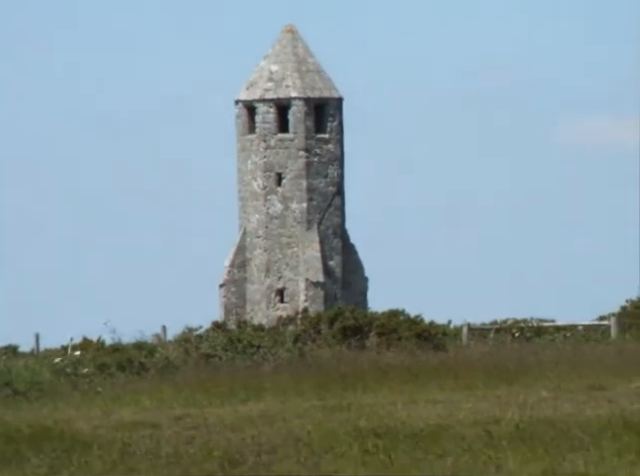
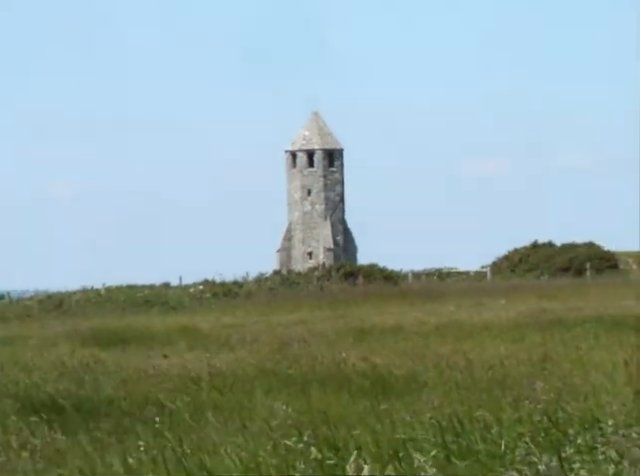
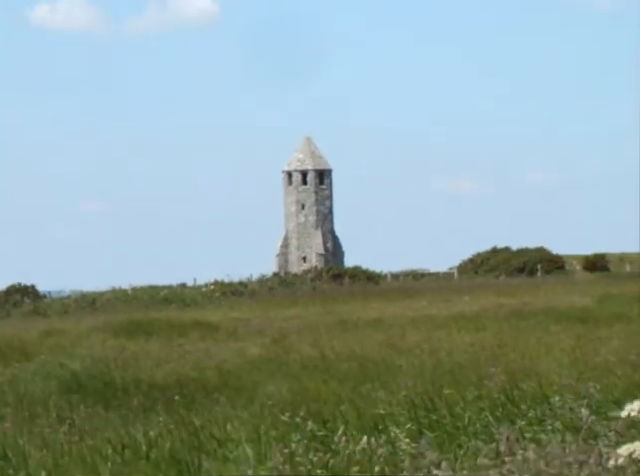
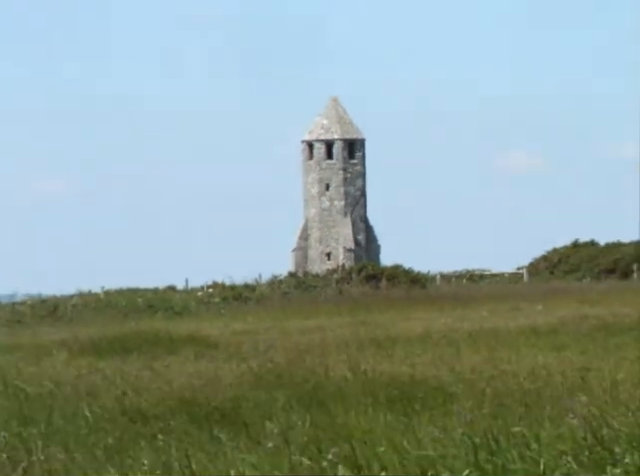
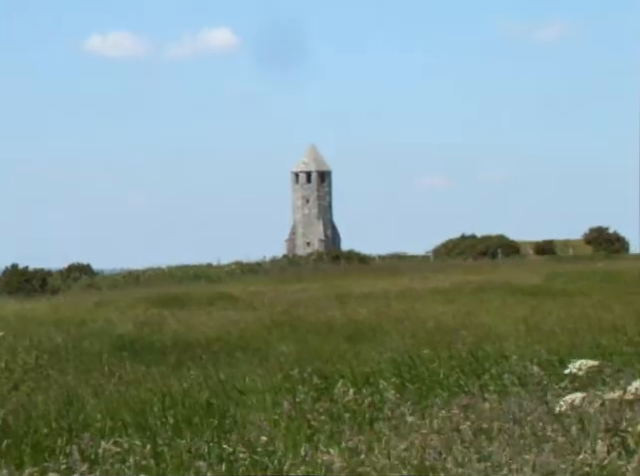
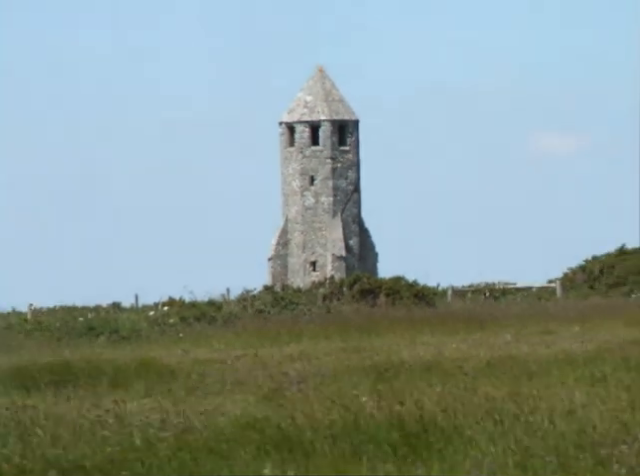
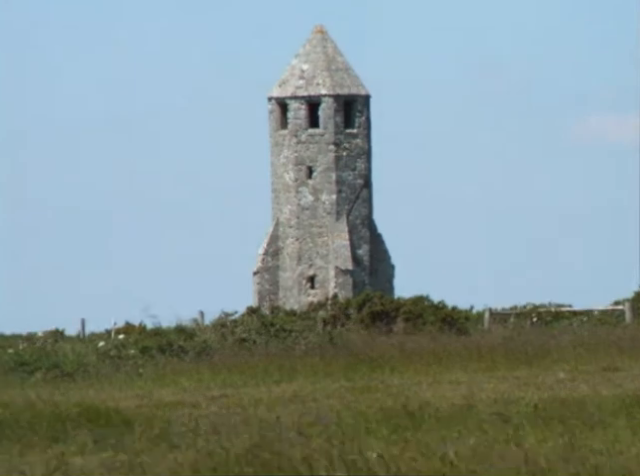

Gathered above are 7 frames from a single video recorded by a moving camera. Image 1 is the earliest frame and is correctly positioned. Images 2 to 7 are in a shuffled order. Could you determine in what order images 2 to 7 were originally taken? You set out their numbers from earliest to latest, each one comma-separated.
7, 6, 4, 2, 3, 5
